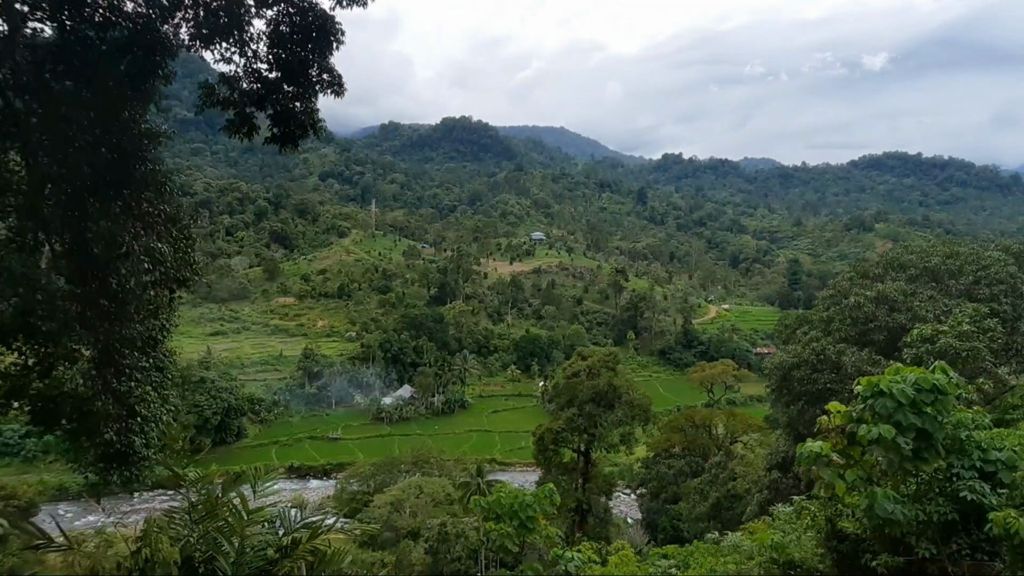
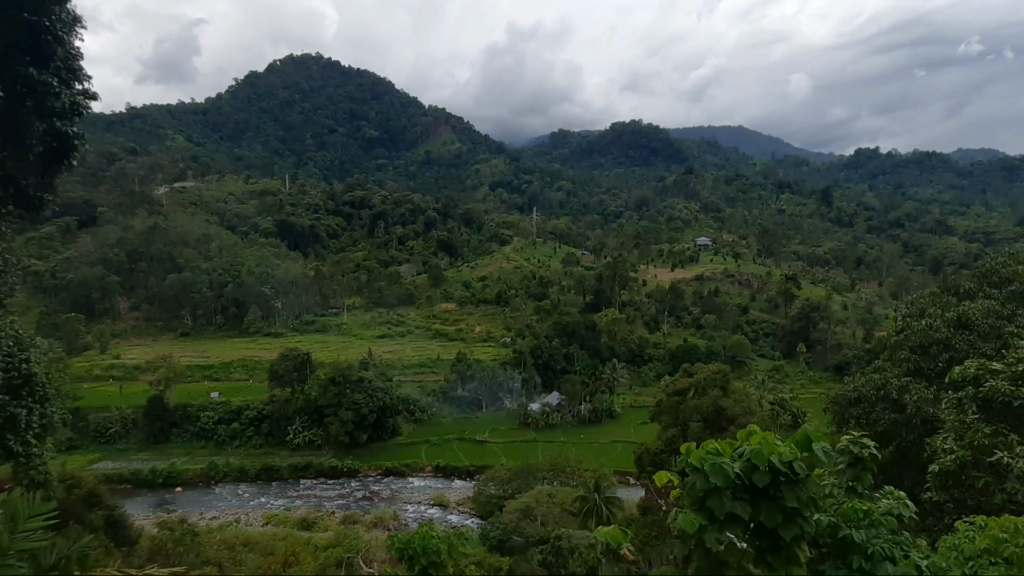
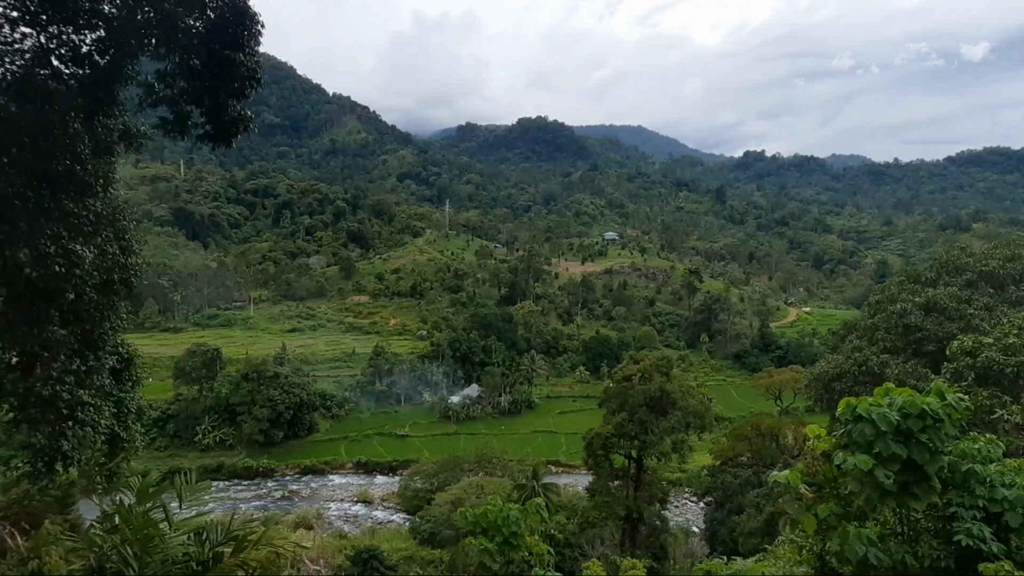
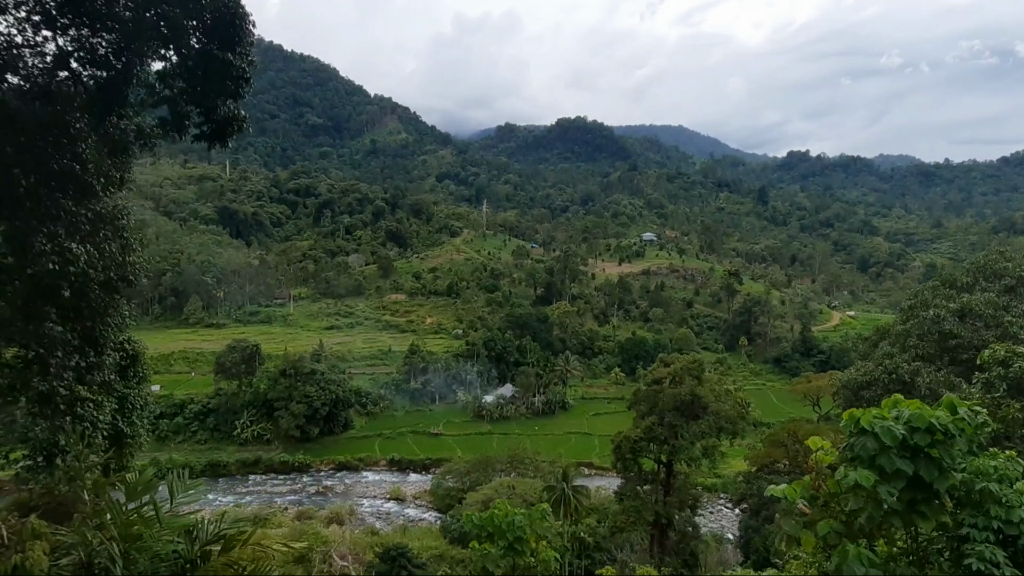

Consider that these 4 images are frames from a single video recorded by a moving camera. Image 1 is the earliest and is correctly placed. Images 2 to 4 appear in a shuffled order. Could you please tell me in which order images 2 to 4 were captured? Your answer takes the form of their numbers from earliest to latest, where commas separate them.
3, 4, 2
